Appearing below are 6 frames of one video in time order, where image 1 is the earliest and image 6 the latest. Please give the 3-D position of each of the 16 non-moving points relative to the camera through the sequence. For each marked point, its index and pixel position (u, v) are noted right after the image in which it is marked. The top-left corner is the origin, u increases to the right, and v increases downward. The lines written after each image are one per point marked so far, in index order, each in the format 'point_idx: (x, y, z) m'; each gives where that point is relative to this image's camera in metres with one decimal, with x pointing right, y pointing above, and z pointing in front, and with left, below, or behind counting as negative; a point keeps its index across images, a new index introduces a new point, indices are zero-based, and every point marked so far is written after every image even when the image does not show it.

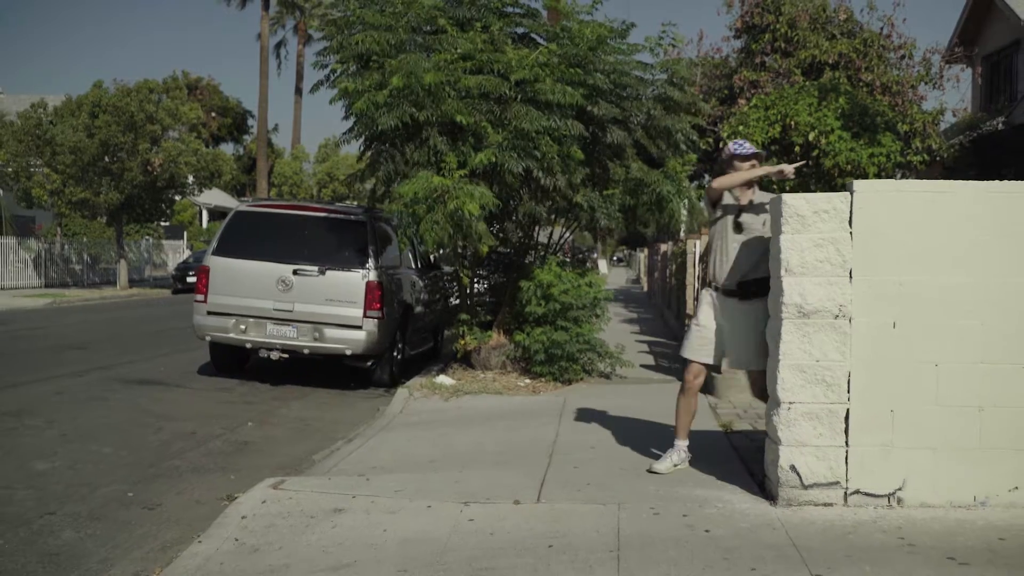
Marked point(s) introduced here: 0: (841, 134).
0: (+4.7, +2.2, +14.9) m
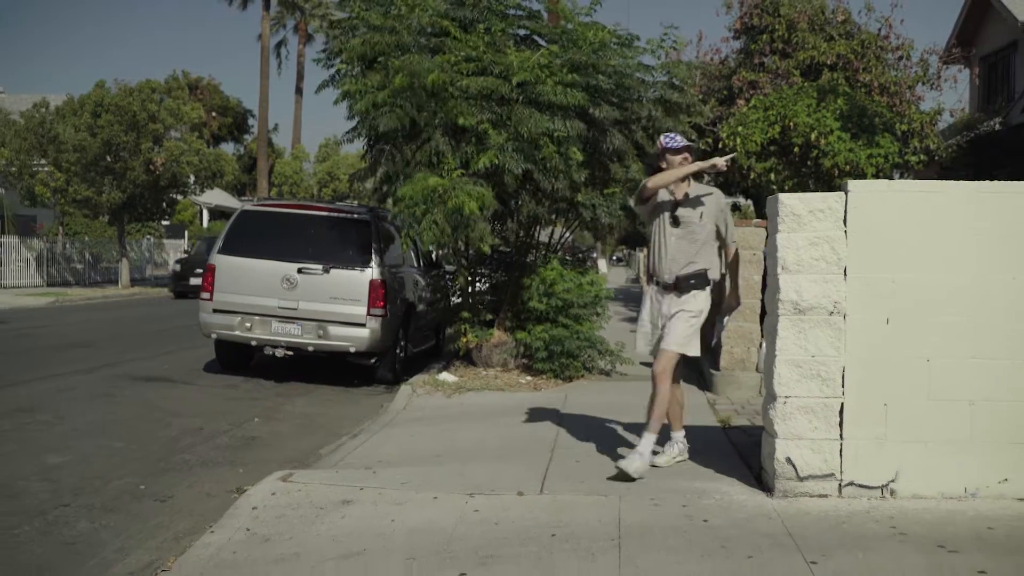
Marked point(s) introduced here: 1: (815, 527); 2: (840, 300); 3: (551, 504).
0: (+4.7, +2.2, +15.1) m
1: (+1.5, -1.2, +5.2) m
2: (+1.8, -0.1, +5.7) m
3: (+0.2, -1.2, +5.7) m
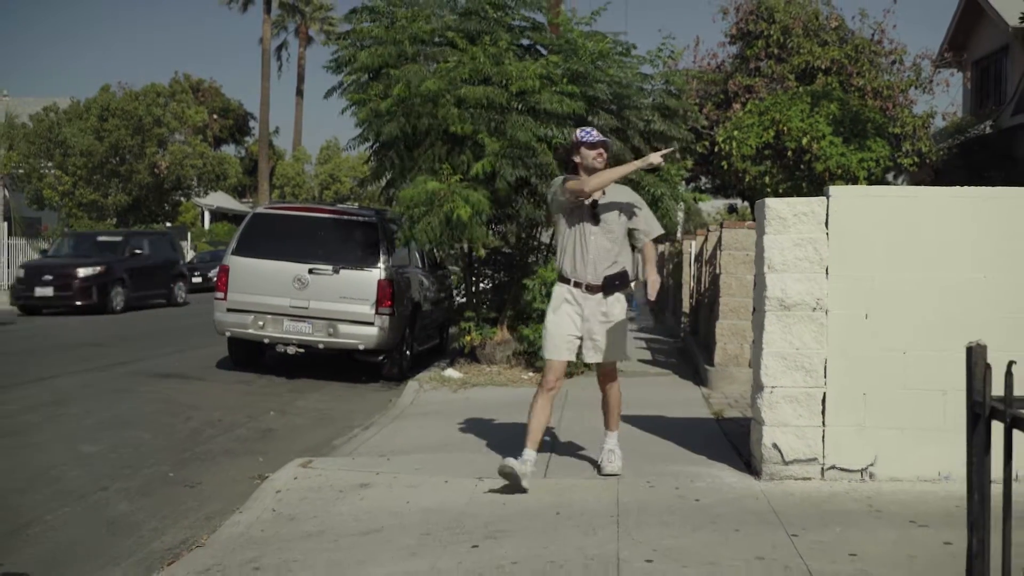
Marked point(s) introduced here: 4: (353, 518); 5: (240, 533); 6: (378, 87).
0: (+4.7, +2.2, +15.5) m
1: (+1.5, -1.2, +5.6) m
2: (+1.8, -0.1, +6.2) m
3: (+0.2, -1.2, +6.2) m
4: (-0.9, -1.3, +5.8) m
5: (-1.5, -1.3, +5.7) m
6: (-1.4, +2.1, +11.1) m
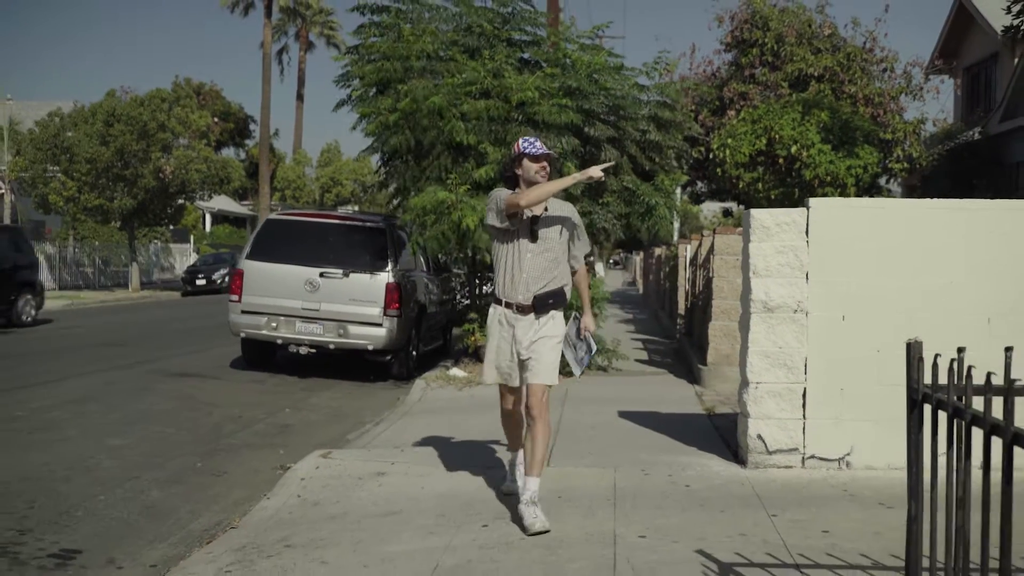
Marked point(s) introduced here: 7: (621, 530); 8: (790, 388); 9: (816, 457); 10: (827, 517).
0: (+4.8, +2.2, +16.1) m
1: (+1.6, -1.2, +6.2) m
2: (+1.9, -0.1, +6.7) m
3: (+0.3, -1.2, +6.7) m
4: (-0.8, -1.3, +6.3) m
5: (-1.4, -1.3, +6.2) m
6: (-1.4, +2.1, +11.7) m
7: (+0.6, -1.2, +5.4) m
8: (+1.8, -0.6, +6.7) m
9: (+2.0, -1.1, +6.7) m
10: (+1.7, -1.2, +5.6) m
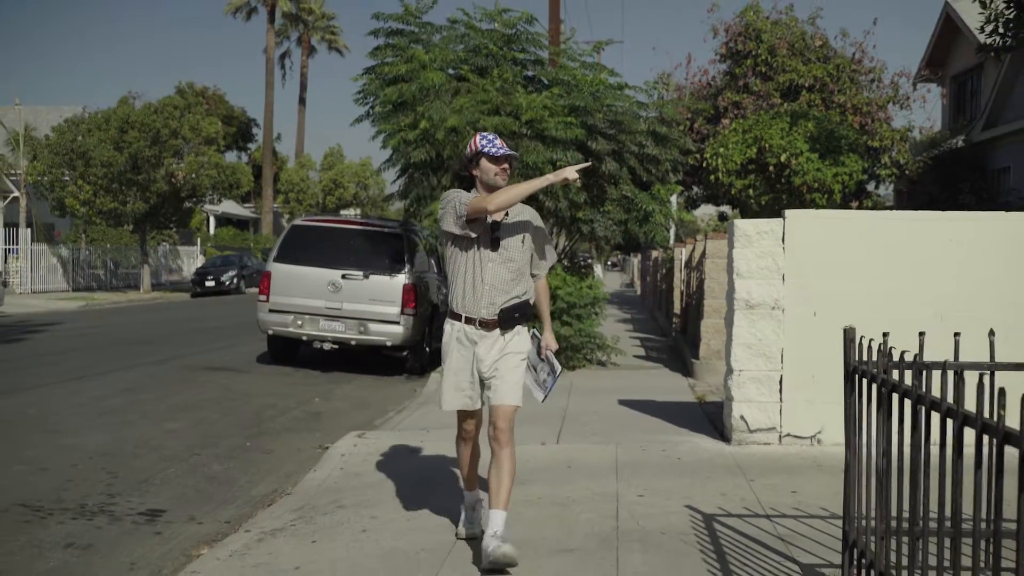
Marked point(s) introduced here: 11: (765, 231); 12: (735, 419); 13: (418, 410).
0: (+4.8, +2.1, +17.1) m
1: (+1.7, -1.2, +7.2) m
2: (+2.0, -0.1, +7.7) m
3: (+0.4, -1.2, +7.7) m
4: (-0.7, -1.3, +7.3) m
5: (-1.3, -1.3, +7.2) m
6: (-1.3, +2.1, +12.7) m
7: (+0.7, -1.2, +6.4) m
8: (+1.9, -0.6, +7.7) m
9: (+2.1, -1.1, +7.7) m
10: (+1.8, -1.2, +6.6) m
11: (+1.9, +0.4, +7.8) m
12: (+1.7, -1.0, +7.8) m
13: (-0.9, -1.2, +10.5) m
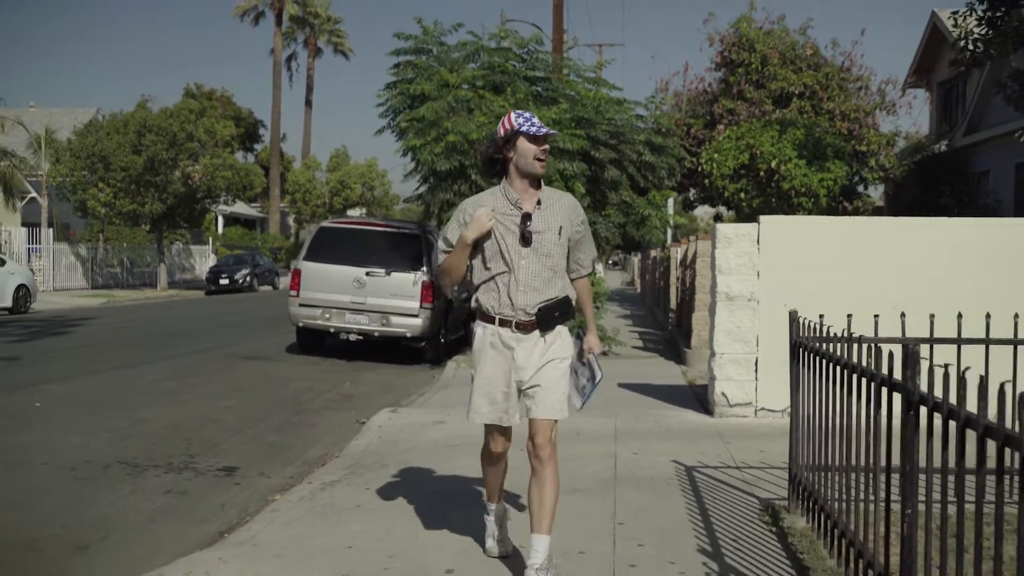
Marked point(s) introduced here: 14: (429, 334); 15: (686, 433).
0: (+5.0, +2.2, +18.4) m
1: (+1.8, -1.1, +8.4) m
2: (+2.1, 0.0, +9.0) m
3: (+0.5, -1.1, +9.0) m
4: (-0.6, -1.2, +8.6) m
5: (-1.2, -1.3, +8.5) m
6: (-1.1, +2.1, +13.9) m
7: (+0.8, -1.2, +7.7) m
8: (+2.0, -0.6, +9.0) m
9: (+2.2, -1.0, +9.0) m
10: (+1.9, -1.2, +7.8) m
11: (+2.0, +0.5, +9.0) m
12: (+1.8, -0.9, +9.1) m
13: (-0.8, -1.2, +11.8) m
14: (-1.1, -0.6, +14.5) m
15: (+1.4, -1.1, +8.3) m
